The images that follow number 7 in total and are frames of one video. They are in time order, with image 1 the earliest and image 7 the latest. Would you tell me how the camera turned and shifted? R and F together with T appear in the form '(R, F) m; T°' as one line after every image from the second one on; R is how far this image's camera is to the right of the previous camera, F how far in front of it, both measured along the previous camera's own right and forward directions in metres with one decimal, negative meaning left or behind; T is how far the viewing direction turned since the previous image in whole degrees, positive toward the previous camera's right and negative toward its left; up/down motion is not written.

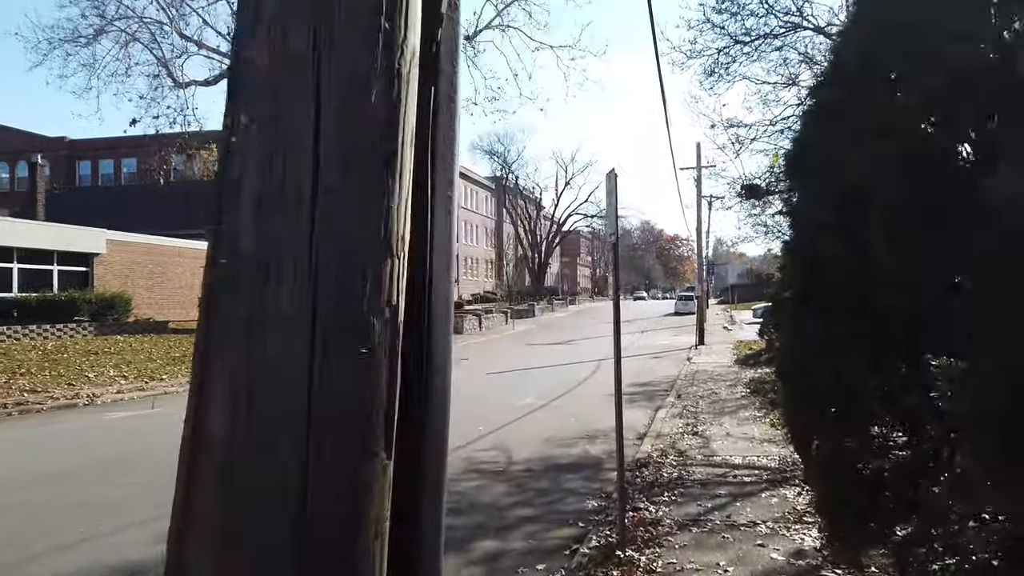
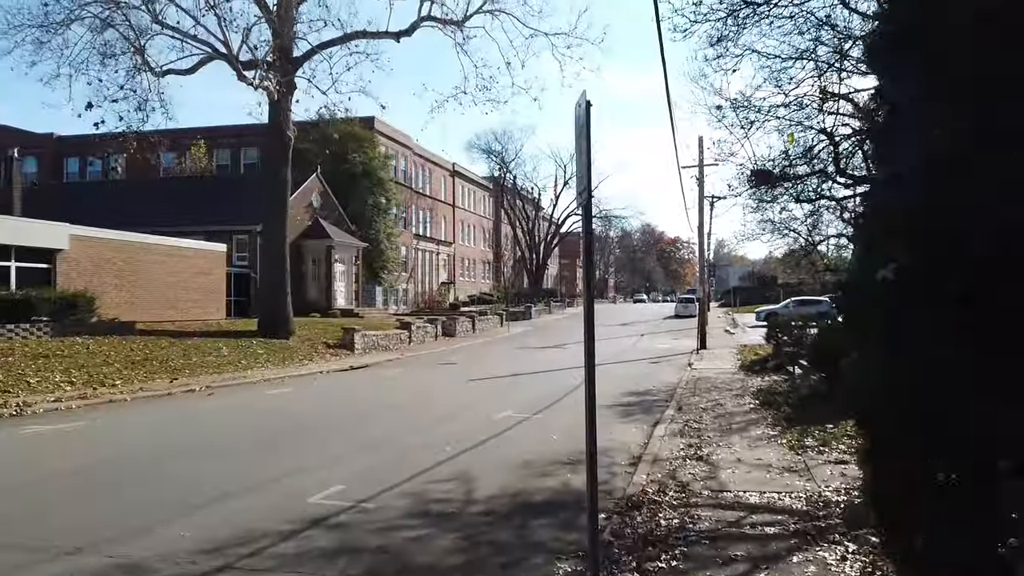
(+0.3, +1.6) m; 0°
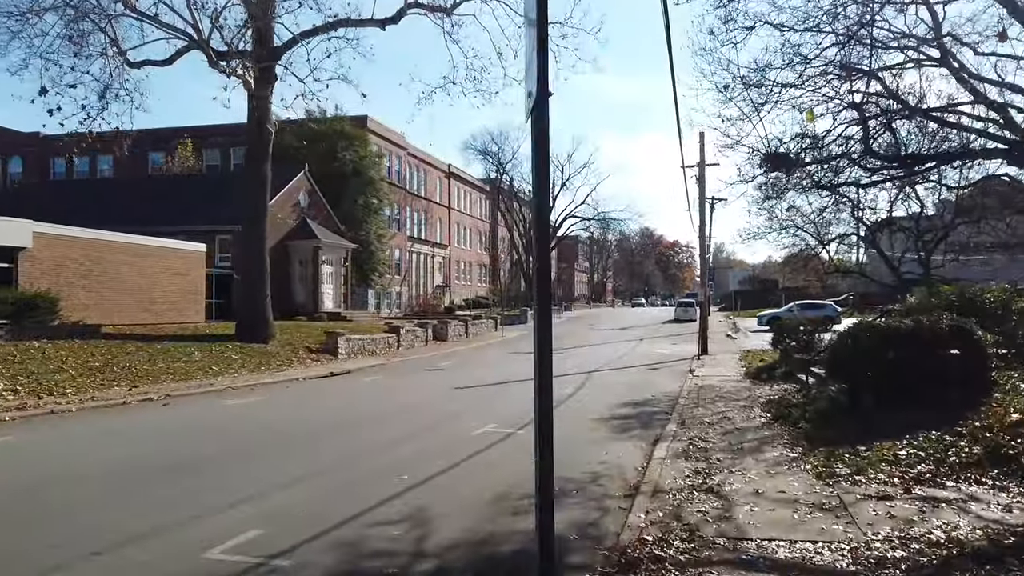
(+0.2, +1.4) m; 0°
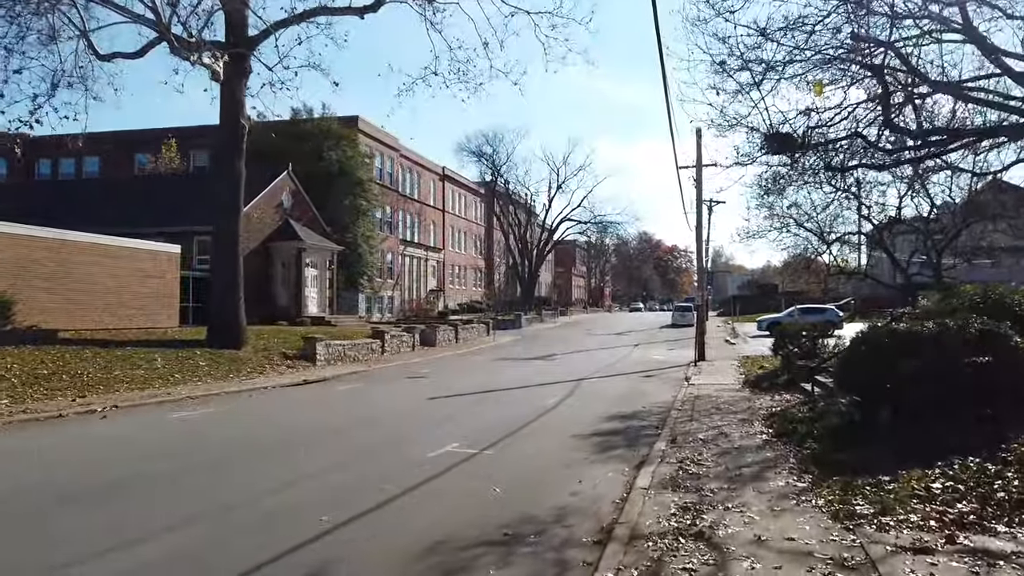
(+0.4, +1.3) m; 0°
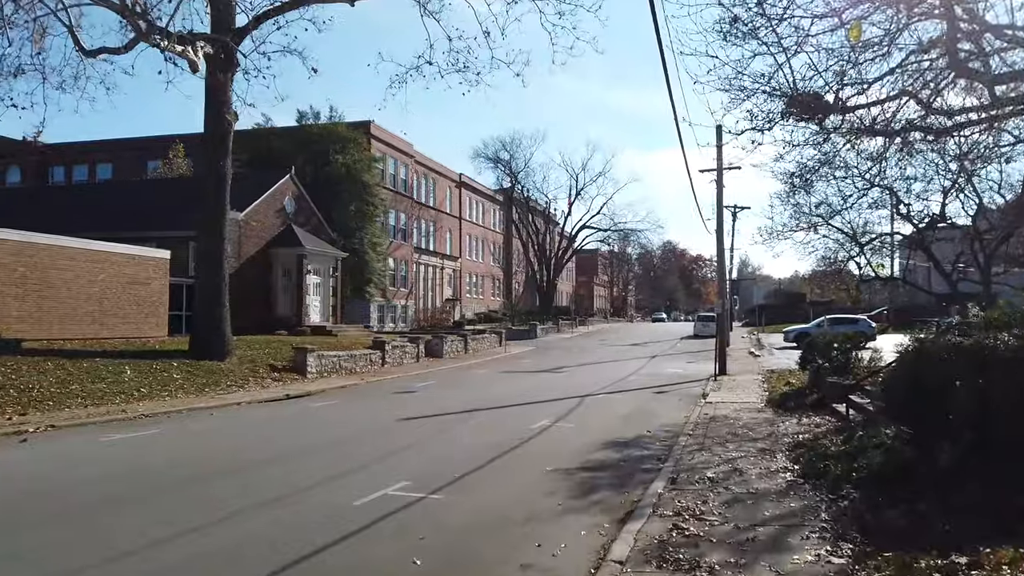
(+0.6, +1.9) m; -2°
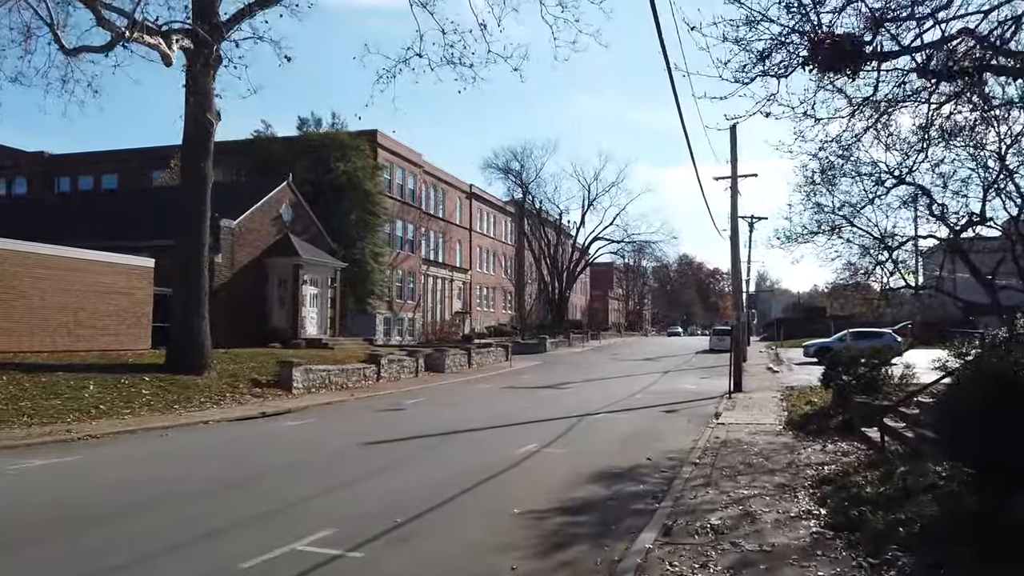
(+0.5, +1.6) m; -1°
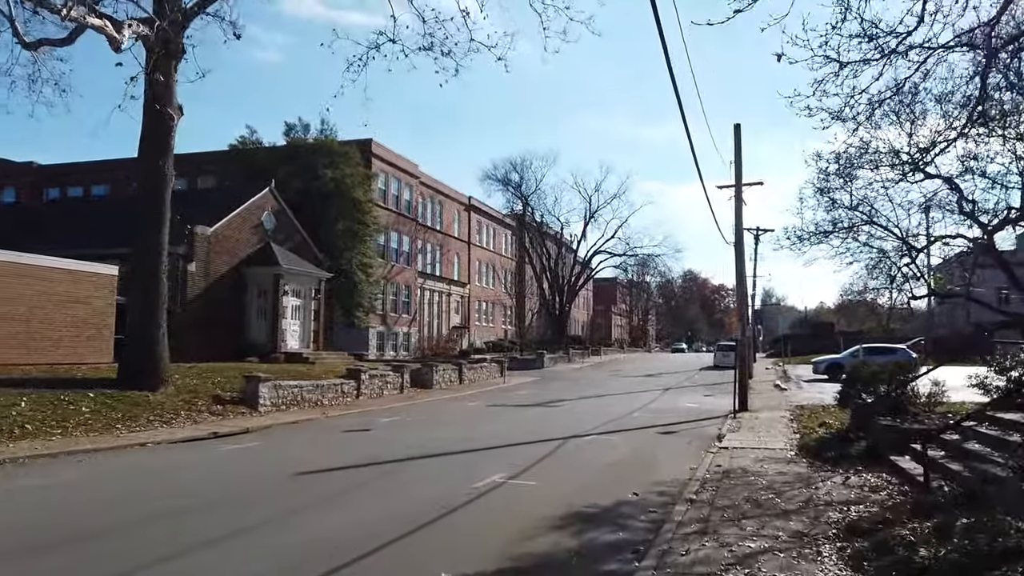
(+0.5, +1.8) m; 0°
